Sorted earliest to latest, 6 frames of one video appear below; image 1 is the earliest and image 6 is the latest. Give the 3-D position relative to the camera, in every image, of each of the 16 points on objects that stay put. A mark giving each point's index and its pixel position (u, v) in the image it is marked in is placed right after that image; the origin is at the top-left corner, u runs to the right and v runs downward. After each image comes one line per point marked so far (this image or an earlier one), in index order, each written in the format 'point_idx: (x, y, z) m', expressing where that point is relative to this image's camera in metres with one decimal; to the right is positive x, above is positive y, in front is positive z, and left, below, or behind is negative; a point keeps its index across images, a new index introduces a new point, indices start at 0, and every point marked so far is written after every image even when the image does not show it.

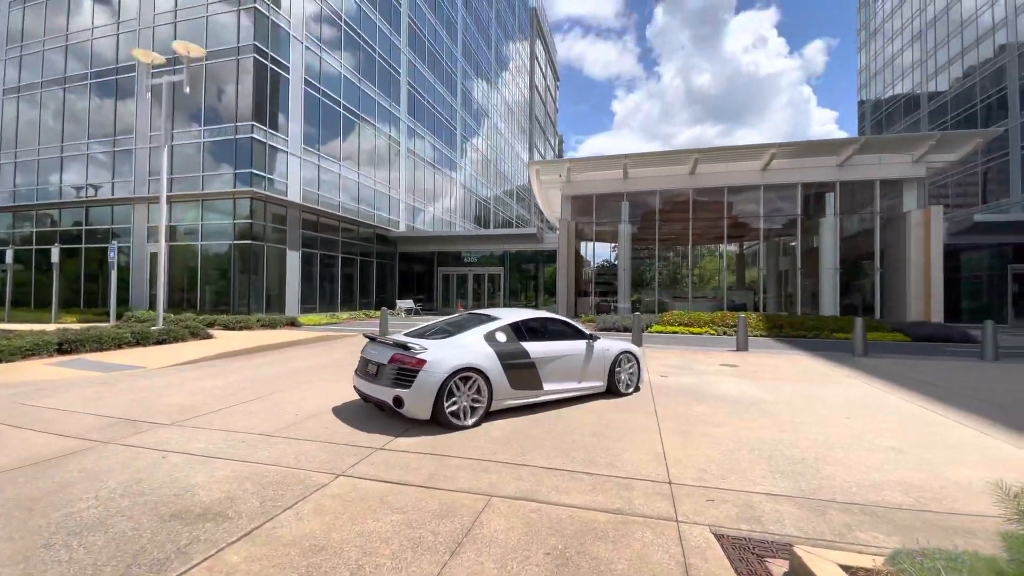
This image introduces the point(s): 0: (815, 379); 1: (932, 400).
0: (+5.9, -1.8, +9.3) m
1: (+7.1, -1.9, +8.0) m
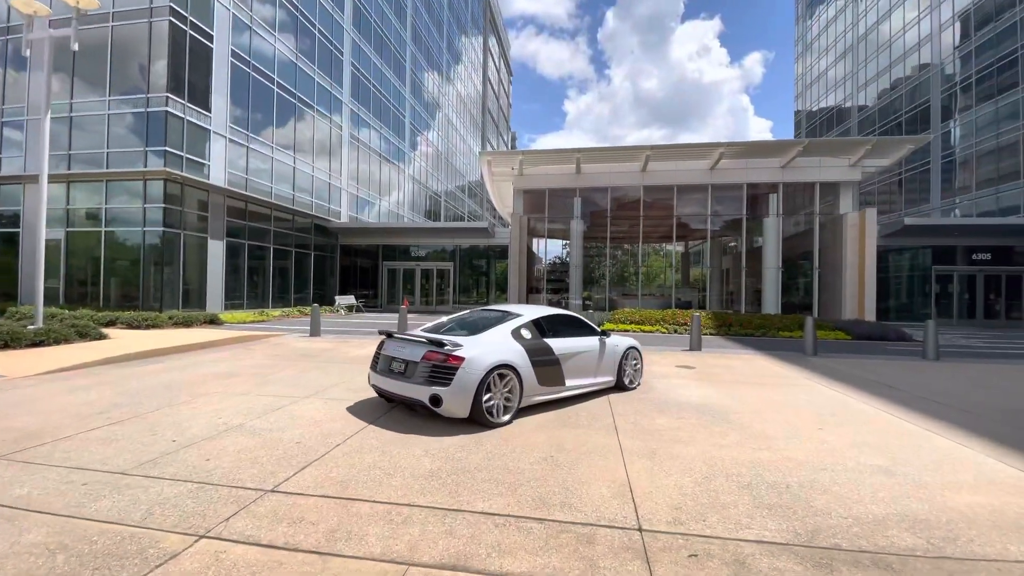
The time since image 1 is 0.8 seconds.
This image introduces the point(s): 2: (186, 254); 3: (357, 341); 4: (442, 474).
0: (+4.9, -1.7, +8.8) m
1: (+6.2, -1.9, +7.6) m
2: (-13.4, +1.4, +19.4) m
3: (-4.2, -1.5, +12.8) m
4: (-0.6, -1.7, +4.2) m
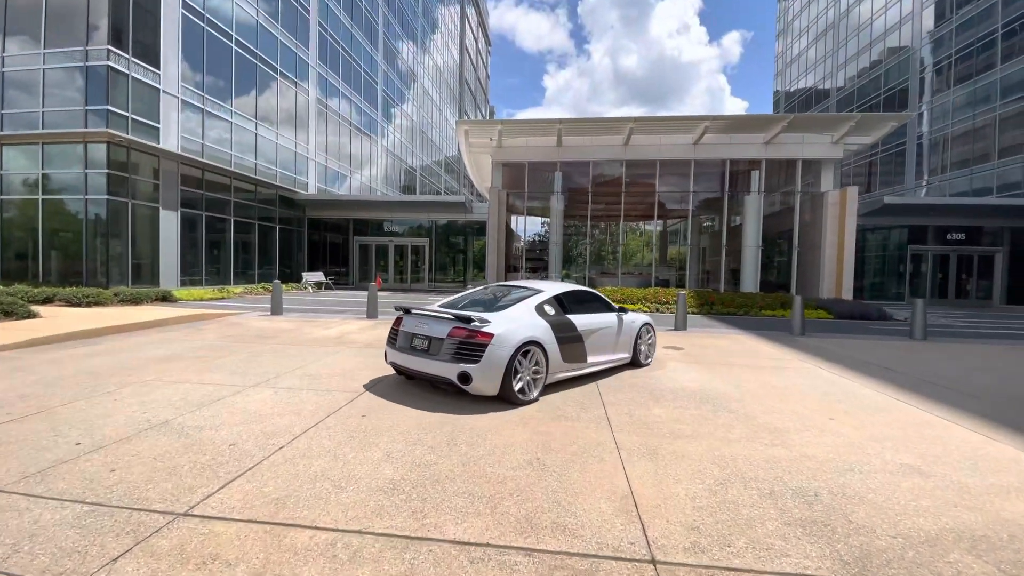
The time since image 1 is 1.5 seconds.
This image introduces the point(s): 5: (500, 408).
0: (+4.5, -1.3, +8.3) m
1: (+5.8, -1.5, +7.2) m
2: (-14.2, +2.4, +17.8) m
3: (-4.8, -0.8, +11.9) m
4: (-0.8, -1.4, +3.4) m
5: (-0.2, -1.4, +5.7) m
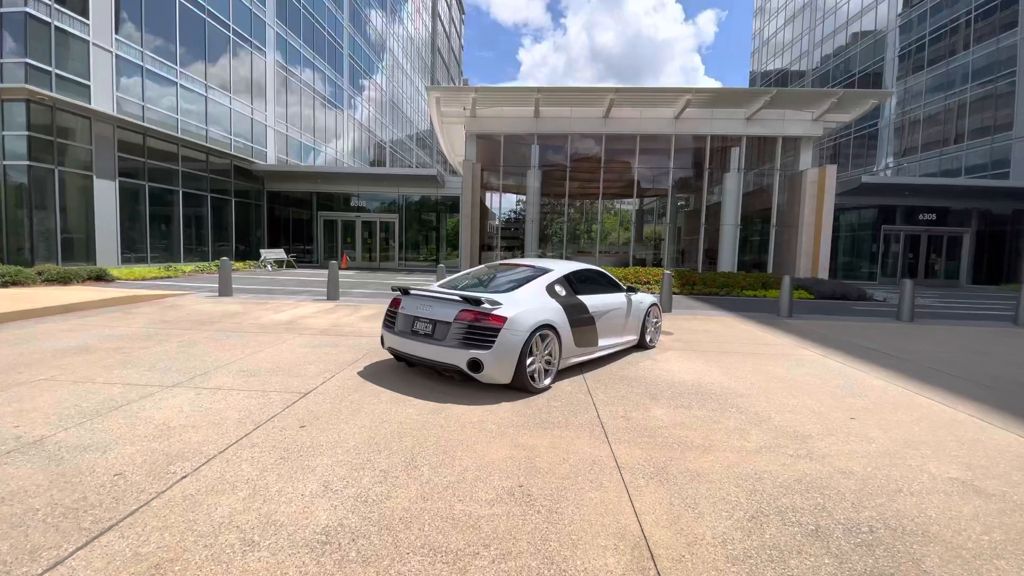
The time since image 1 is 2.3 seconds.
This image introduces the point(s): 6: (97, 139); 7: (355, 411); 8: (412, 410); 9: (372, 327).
0: (+4.1, -1.0, +7.7) m
1: (+5.5, -1.2, +6.6) m
2: (-15.1, +3.1, +16.0) m
3: (-5.3, -0.4, +10.7) m
4: (-0.9, -1.3, +2.5) m
5: (-0.4, -1.2, +4.8) m
6: (-14.8, +5.3, +16.8) m
7: (-1.5, -1.2, +4.4) m
8: (-0.9, -1.2, +4.5) m
9: (-2.5, -0.7, +8.5) m
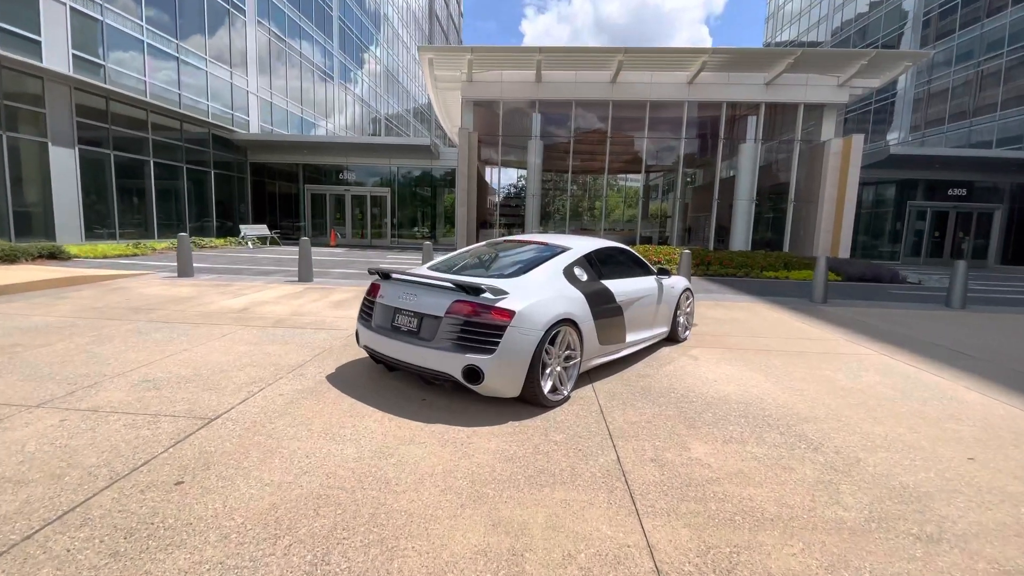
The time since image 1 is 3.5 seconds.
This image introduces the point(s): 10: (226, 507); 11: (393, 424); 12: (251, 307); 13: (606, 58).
0: (+4.0, -0.8, +6.3) m
1: (+5.4, -1.1, +5.3) m
2: (-15.1, +3.8, +14.5) m
3: (-5.4, 0.0, +9.3) m
4: (-1.0, -1.4, +1.2) m
5: (-0.5, -1.1, +3.5) m
6: (-14.8, +6.0, +15.3) m
7: (-1.6, -1.1, +3.1) m
8: (-1.1, -1.1, +3.1) m
9: (-2.6, -0.4, +7.1) m
10: (-1.5, -1.1, +2.6) m
11: (-0.9, -1.0, +3.5) m
12: (-4.2, -0.3, +7.6) m
13: (+3.6, +8.7, +17.8) m
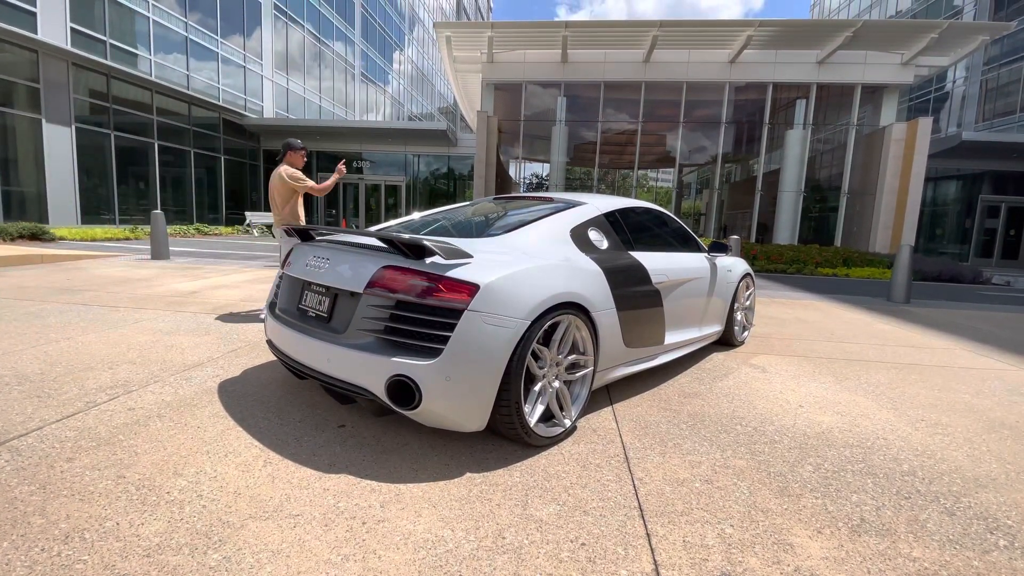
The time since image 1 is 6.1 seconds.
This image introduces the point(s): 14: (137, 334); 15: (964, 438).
0: (+4.0, -0.7, +4.6) m
1: (+5.3, -1.0, +3.5) m
2: (-14.6, +4.2, +13.8) m
3: (-5.3, +0.3, +8.1) m
4: (-1.4, -1.1, -0.2) m
5: (-0.7, -0.9, +2.0) m
6: (-14.2, +6.5, +14.6) m
7: (-1.8, -0.8, +1.7) m
8: (-1.3, -0.9, +1.7) m
9: (-2.6, -0.2, +5.8) m
10: (-1.8, -0.9, +1.2) m
11: (-1.1, -0.8, +2.1) m
12: (-4.1, 0.0, +6.3) m
13: (+4.4, +8.8, +16.1) m
14: (-3.4, -0.4, +4.2) m
15: (+2.7, -0.9, +2.9) m
